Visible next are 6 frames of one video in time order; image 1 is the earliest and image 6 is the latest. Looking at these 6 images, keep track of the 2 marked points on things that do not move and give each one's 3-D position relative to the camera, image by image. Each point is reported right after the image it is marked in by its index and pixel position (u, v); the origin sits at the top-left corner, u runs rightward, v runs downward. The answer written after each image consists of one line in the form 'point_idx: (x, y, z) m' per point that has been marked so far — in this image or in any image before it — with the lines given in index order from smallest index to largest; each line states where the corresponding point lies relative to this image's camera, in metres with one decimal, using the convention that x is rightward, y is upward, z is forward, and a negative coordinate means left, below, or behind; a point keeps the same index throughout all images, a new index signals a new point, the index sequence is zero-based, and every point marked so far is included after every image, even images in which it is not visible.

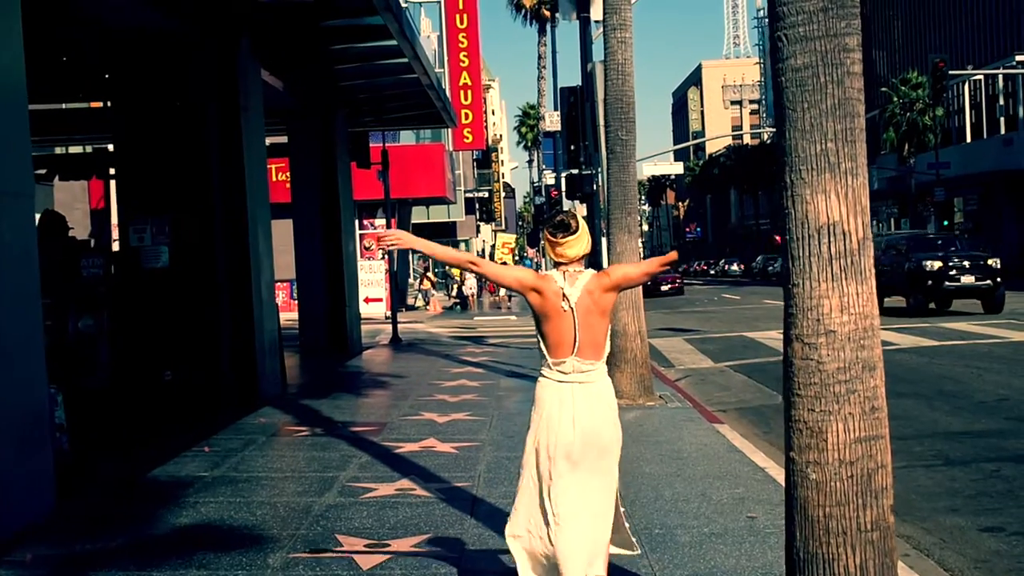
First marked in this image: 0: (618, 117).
0: (+1.3, +2.1, +12.9) m
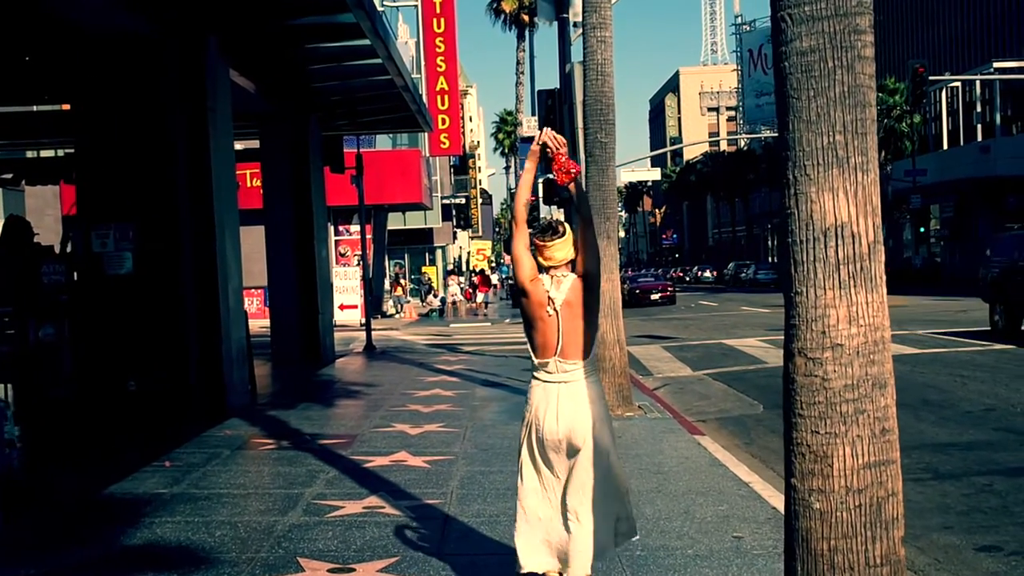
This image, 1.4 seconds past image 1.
0: (+1.0, +2.0, +12.5) m
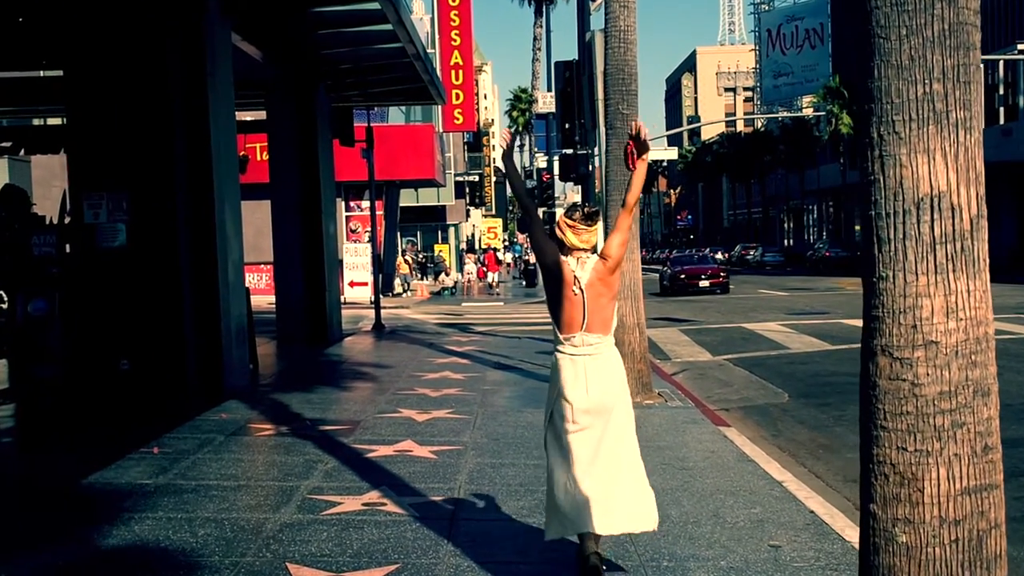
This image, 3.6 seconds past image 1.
0: (+1.2, +2.2, +11.8) m
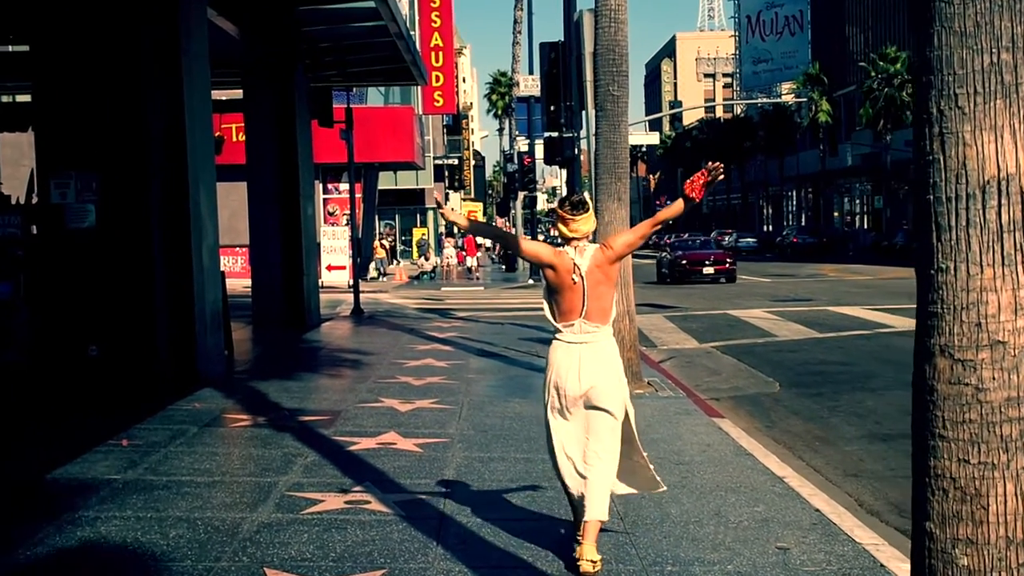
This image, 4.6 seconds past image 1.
0: (+1.0, +2.4, +11.4) m
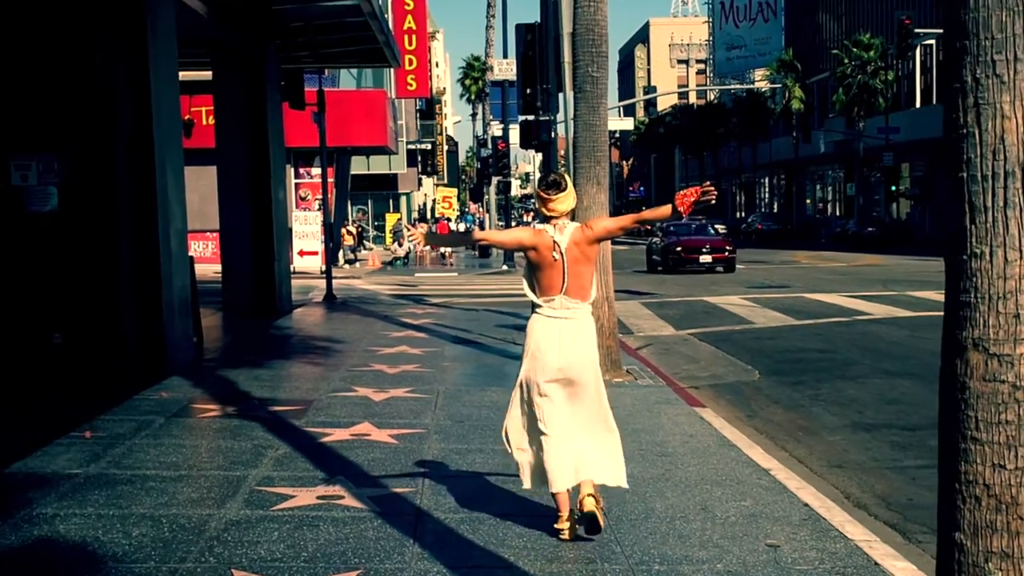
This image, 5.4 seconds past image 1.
0: (+0.8, +2.5, +11.2) m
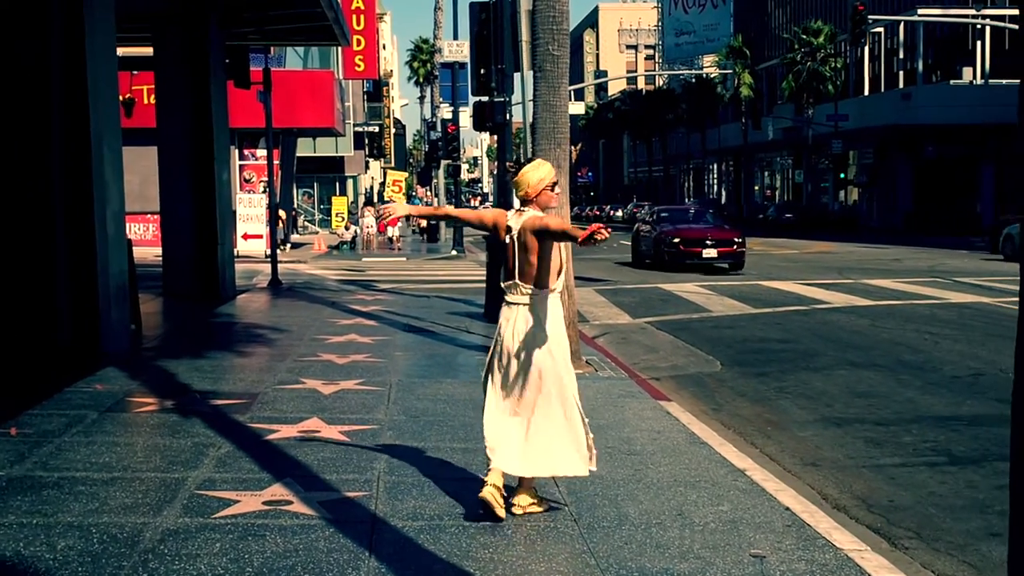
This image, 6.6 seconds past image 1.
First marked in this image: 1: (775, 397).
0: (+0.4, +2.6, +10.7) m
1: (+2.4, -1.0, +9.7) m
